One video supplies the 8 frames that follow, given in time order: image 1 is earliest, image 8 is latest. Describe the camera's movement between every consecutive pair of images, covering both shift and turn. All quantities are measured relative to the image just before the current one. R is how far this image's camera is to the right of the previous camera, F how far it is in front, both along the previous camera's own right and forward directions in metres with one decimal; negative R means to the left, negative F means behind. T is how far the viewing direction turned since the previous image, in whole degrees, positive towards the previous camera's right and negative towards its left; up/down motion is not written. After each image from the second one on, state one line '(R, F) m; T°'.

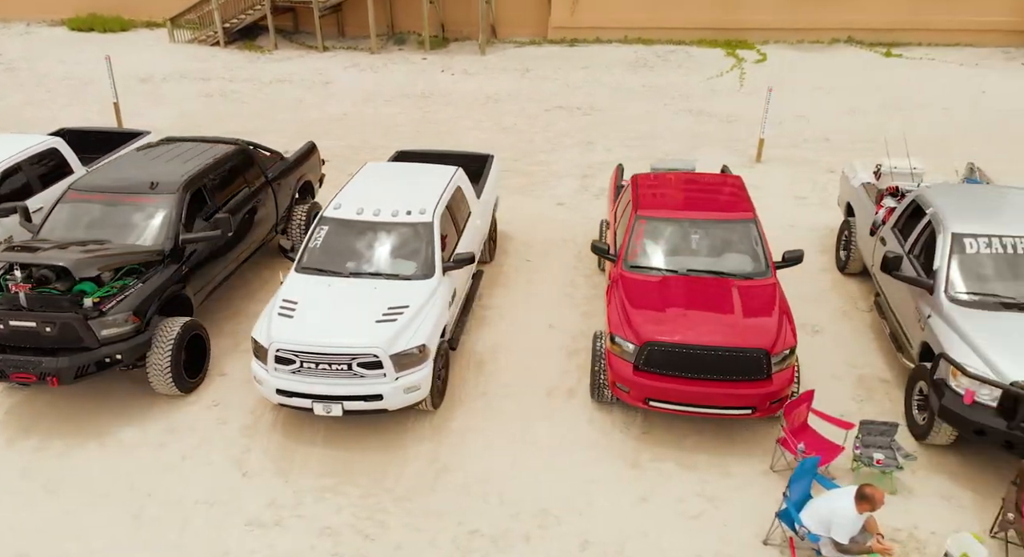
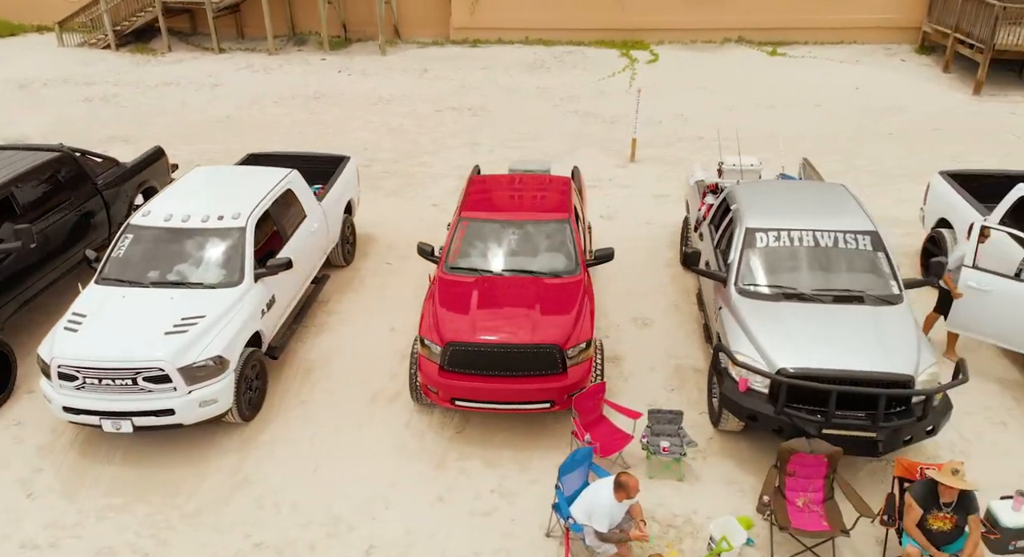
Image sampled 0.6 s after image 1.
(+1.3, -0.1) m; +4°
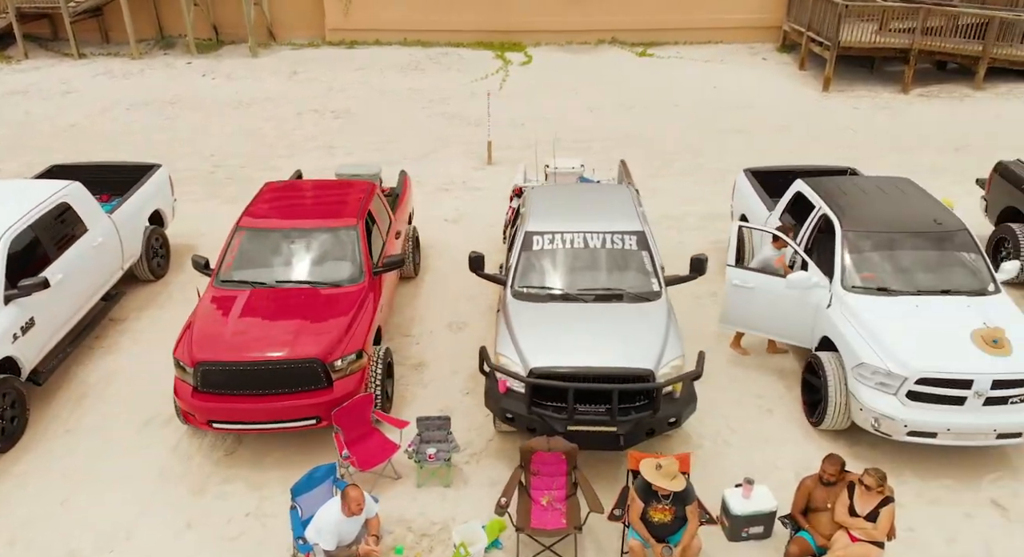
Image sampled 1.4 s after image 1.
(+1.5, 0.0) m; +5°
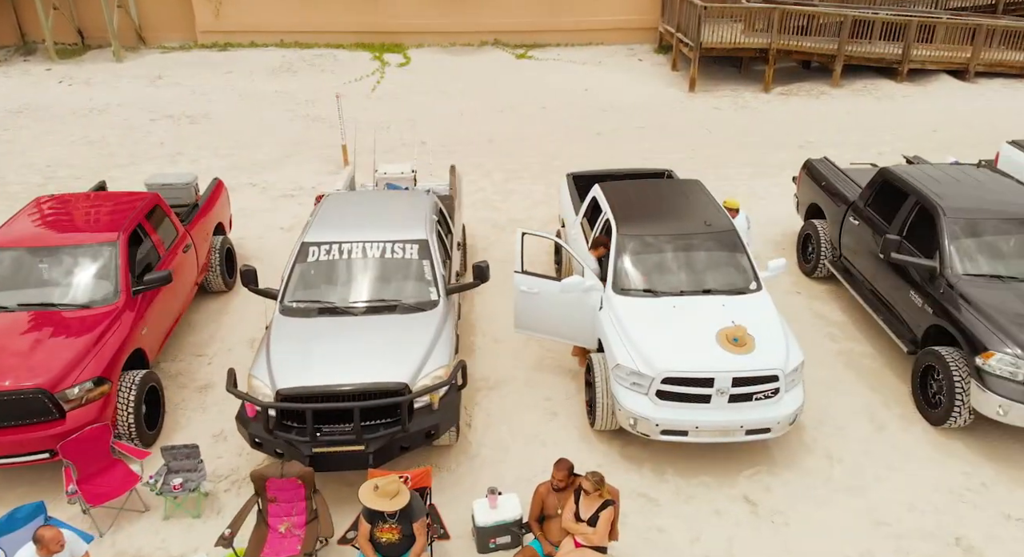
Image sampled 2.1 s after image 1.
(+1.6, +0.1) m; +5°
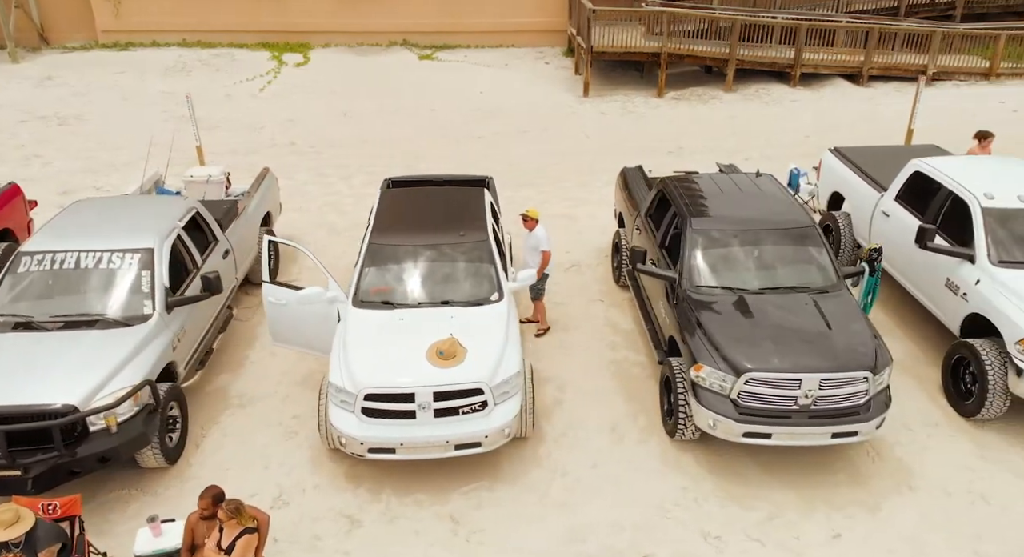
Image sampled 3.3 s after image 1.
(+2.3, +0.2) m; +1°
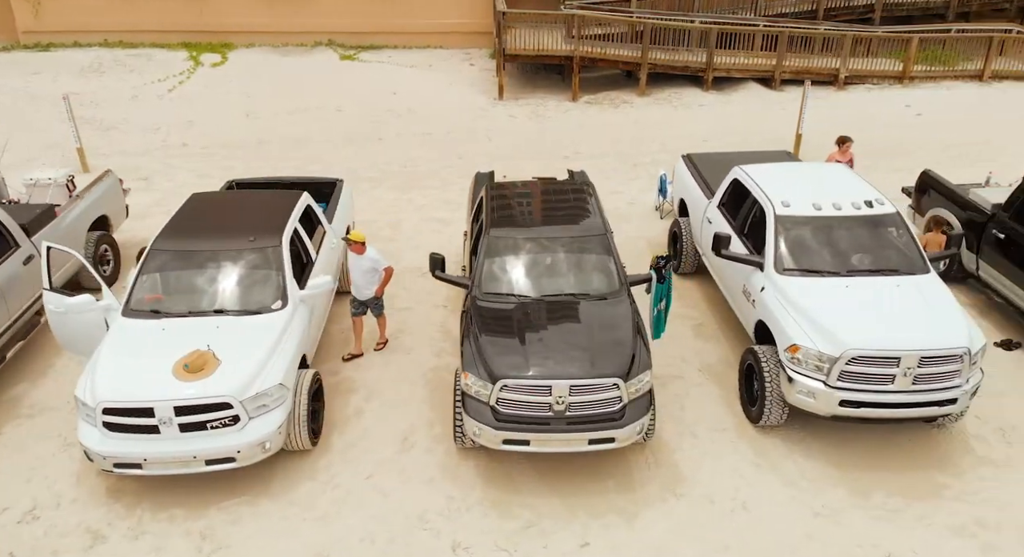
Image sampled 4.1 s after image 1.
(+1.9, 0.0) m; +1°
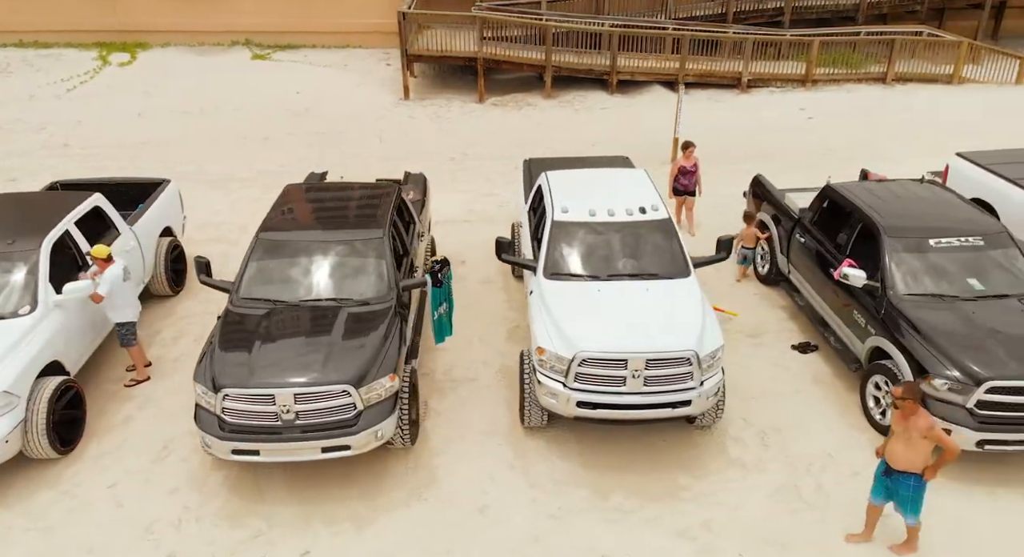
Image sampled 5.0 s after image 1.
(+2.1, 0.0) m; +1°
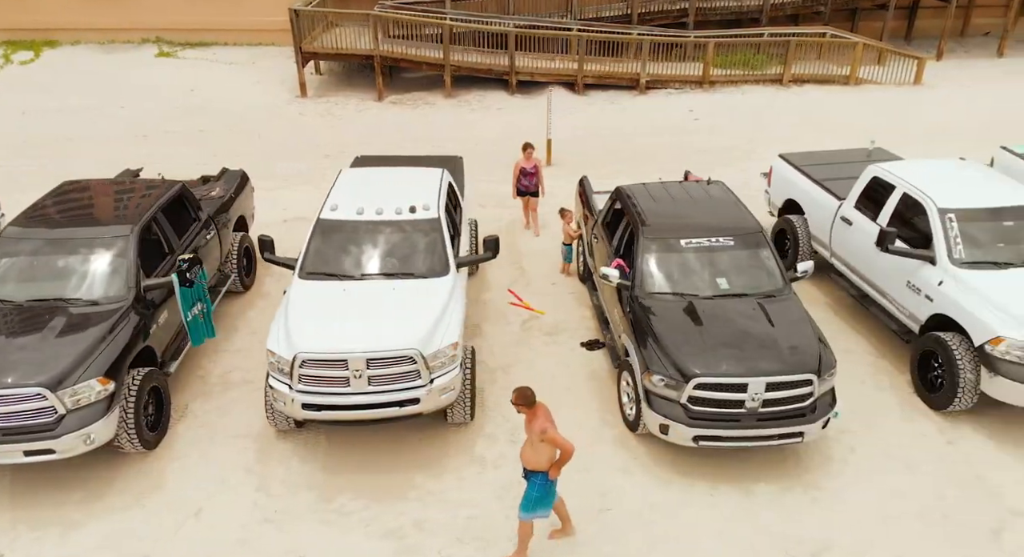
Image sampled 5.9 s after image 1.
(+2.2, 0.0) m; +1°
